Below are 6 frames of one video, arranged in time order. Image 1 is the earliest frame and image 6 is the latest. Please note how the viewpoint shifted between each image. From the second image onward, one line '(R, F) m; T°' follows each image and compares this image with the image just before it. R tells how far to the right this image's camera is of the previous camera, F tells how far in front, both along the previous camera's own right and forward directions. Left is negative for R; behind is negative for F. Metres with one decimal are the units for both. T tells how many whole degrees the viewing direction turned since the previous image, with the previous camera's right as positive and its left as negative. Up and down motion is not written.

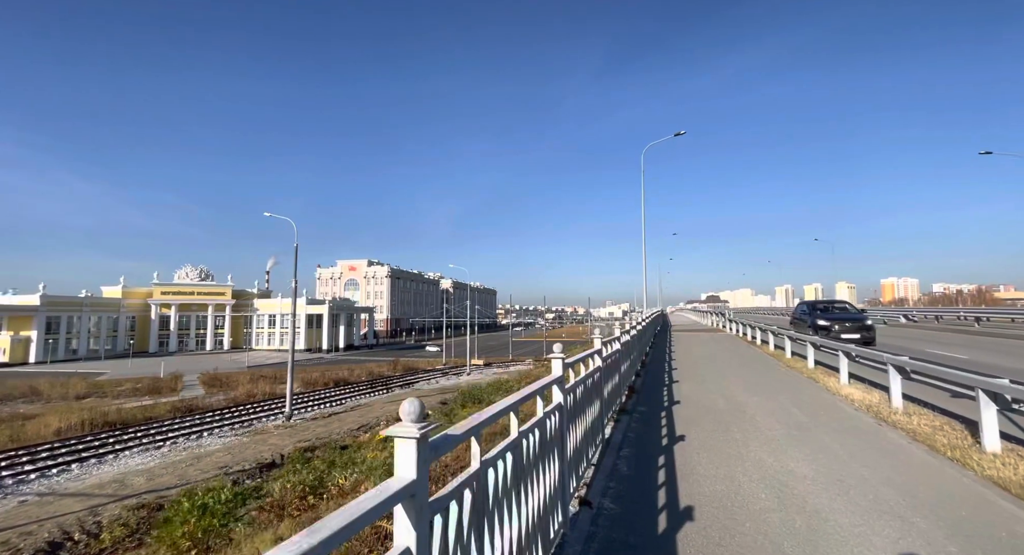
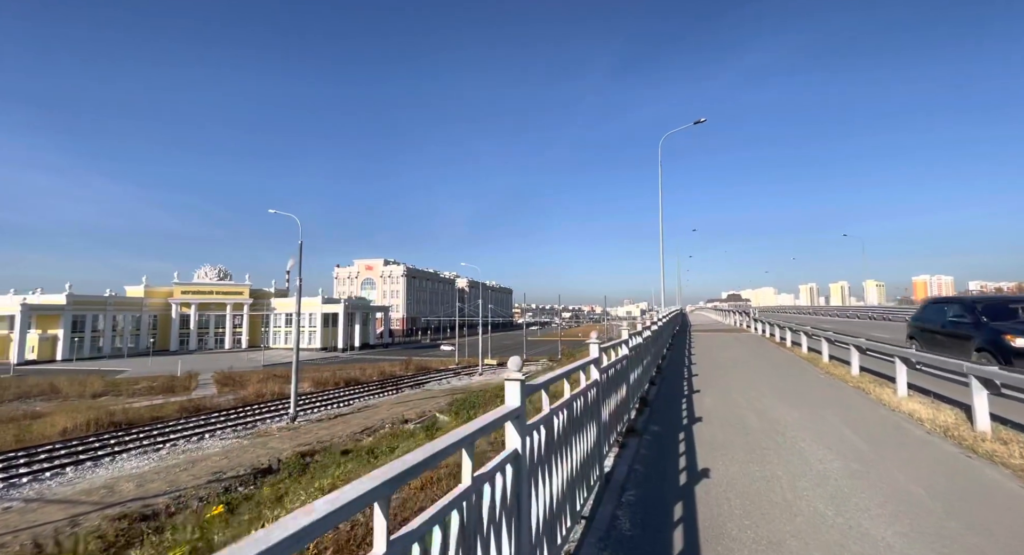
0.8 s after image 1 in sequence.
(+0.3, +0.9) m; -2°
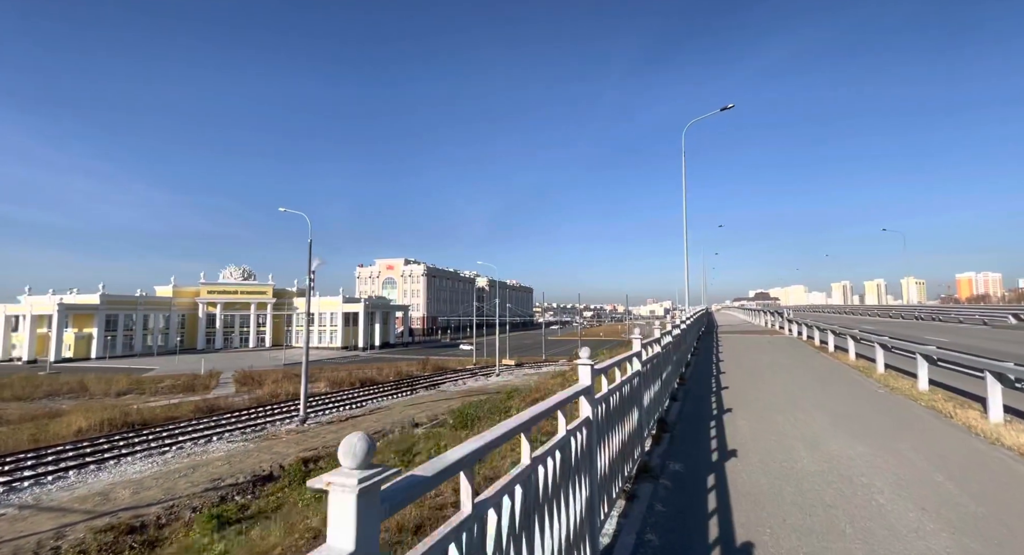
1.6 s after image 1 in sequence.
(+0.3, +0.9) m; -2°
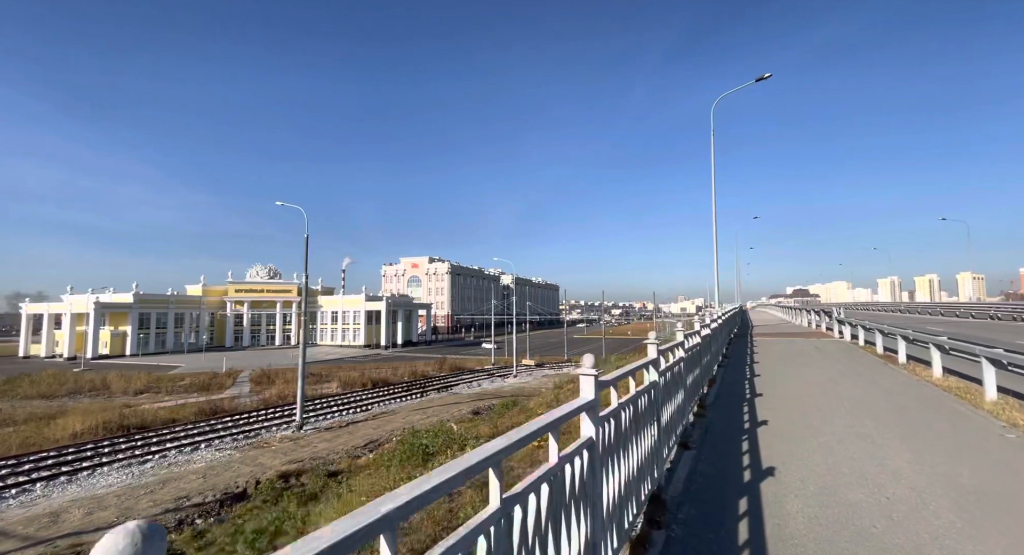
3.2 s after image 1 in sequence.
(+0.7, +1.8) m; -3°
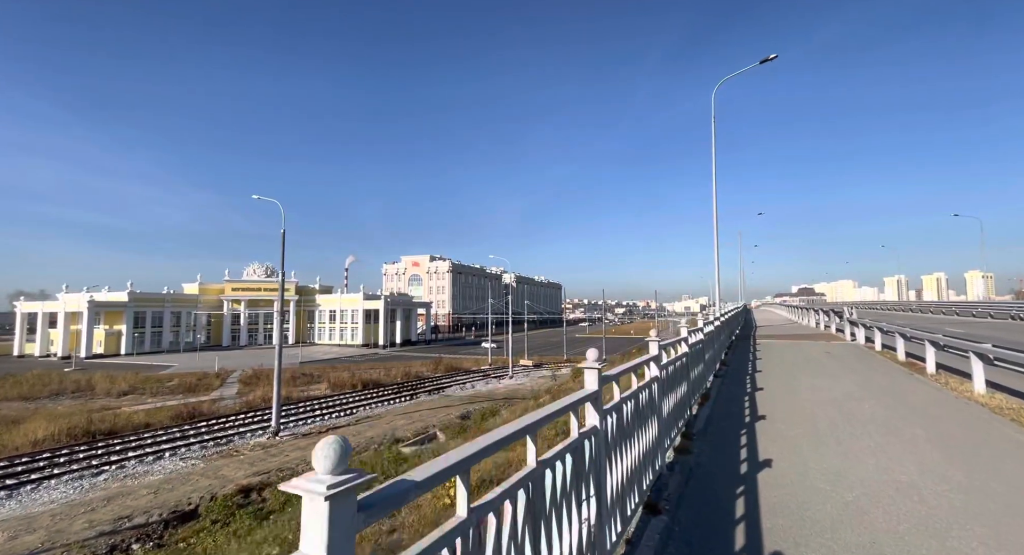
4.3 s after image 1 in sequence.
(+0.6, +1.2) m; 0°
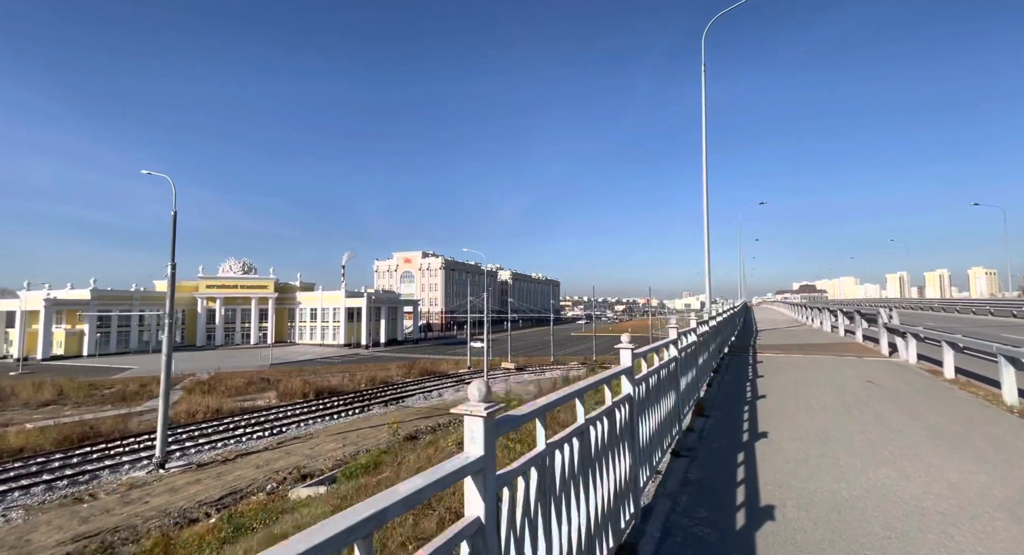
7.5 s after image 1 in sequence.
(+1.8, +3.9) m; 0°
